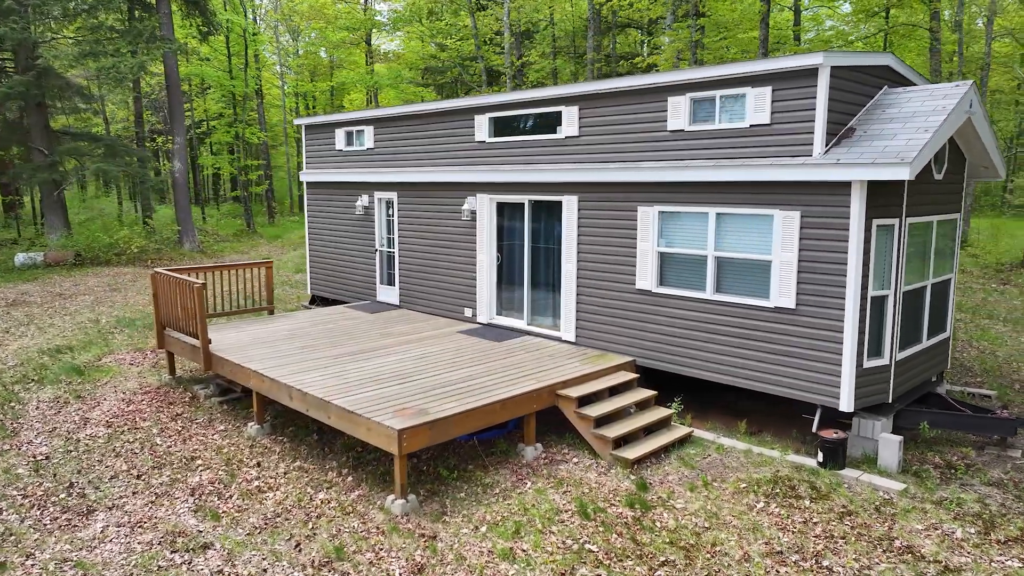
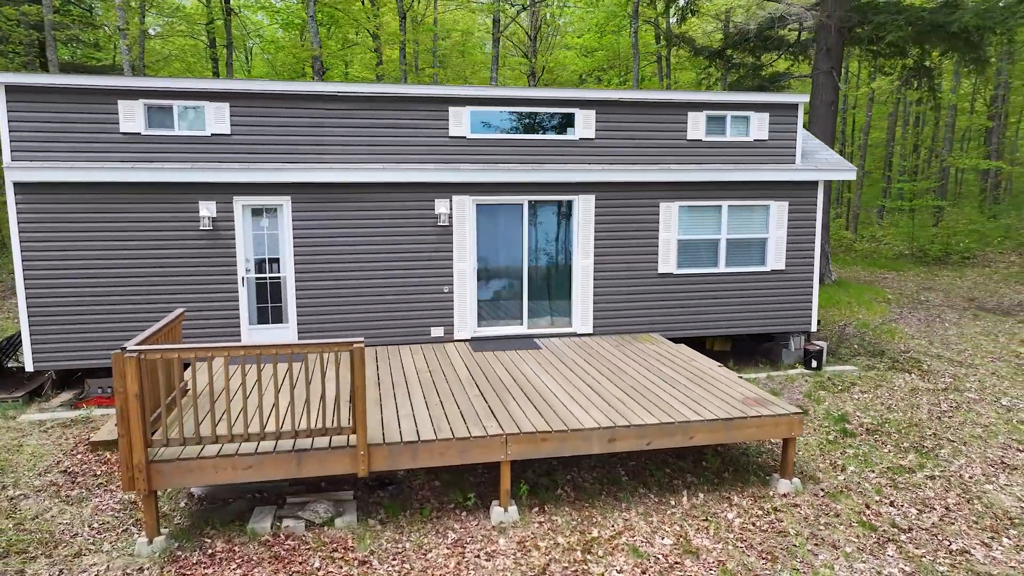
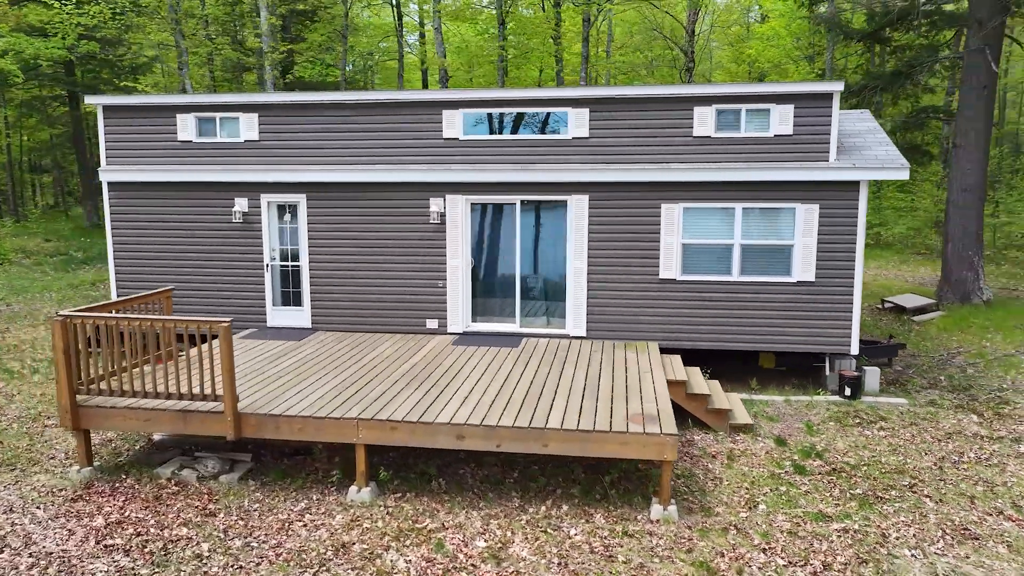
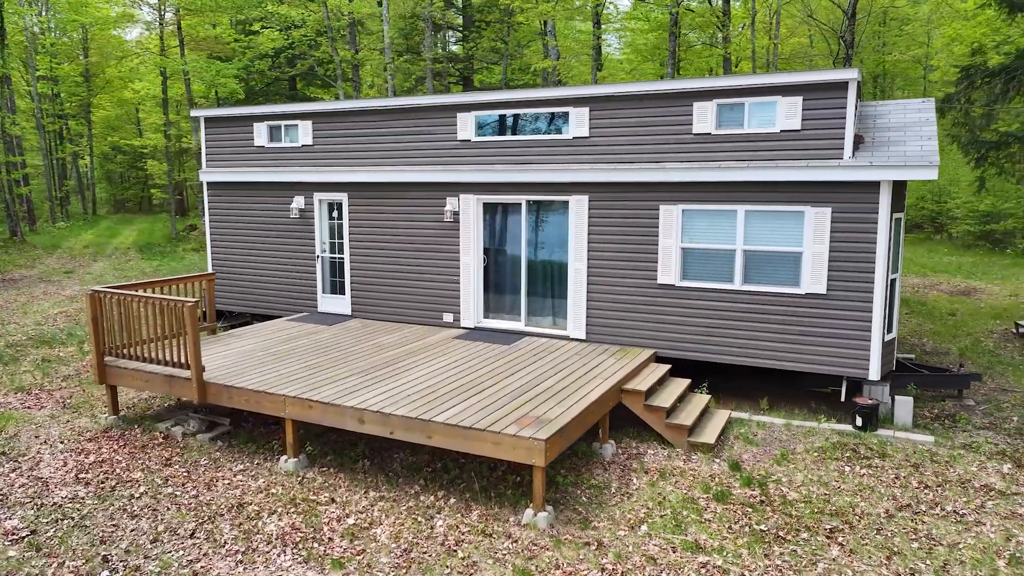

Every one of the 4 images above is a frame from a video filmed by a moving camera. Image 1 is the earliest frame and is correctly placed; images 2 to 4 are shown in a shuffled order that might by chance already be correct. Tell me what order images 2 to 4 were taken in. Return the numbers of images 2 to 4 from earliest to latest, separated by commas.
4, 3, 2
